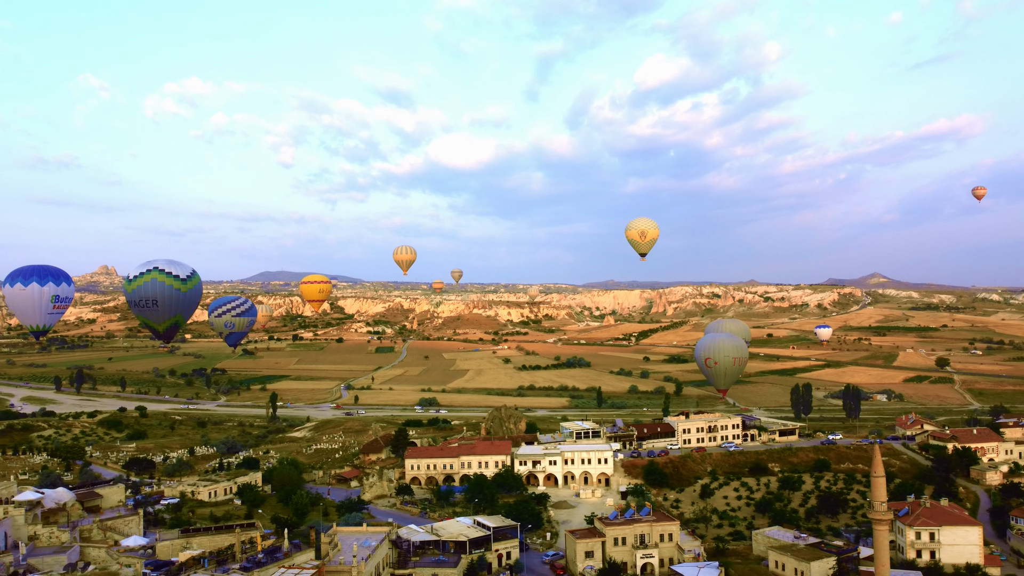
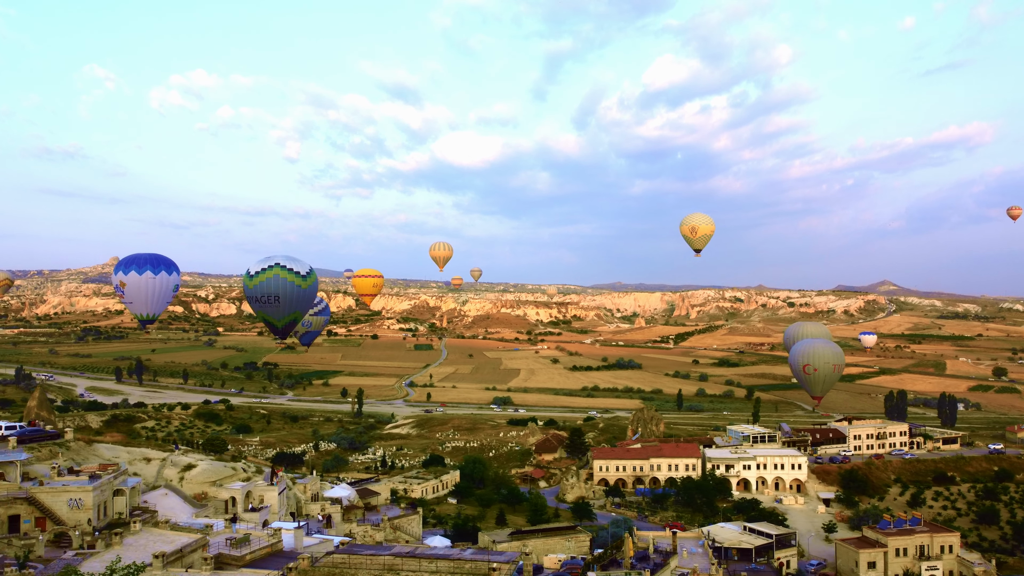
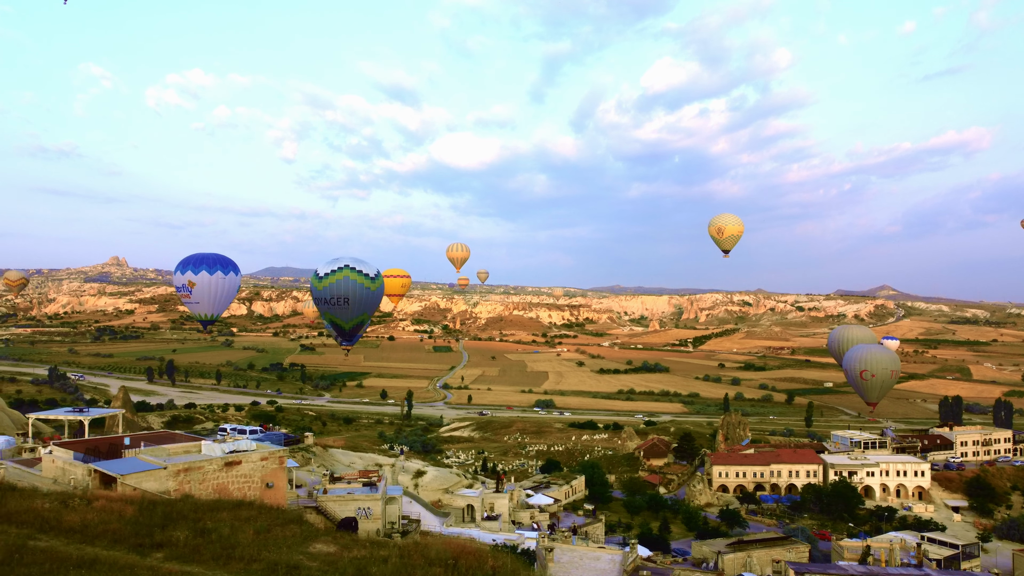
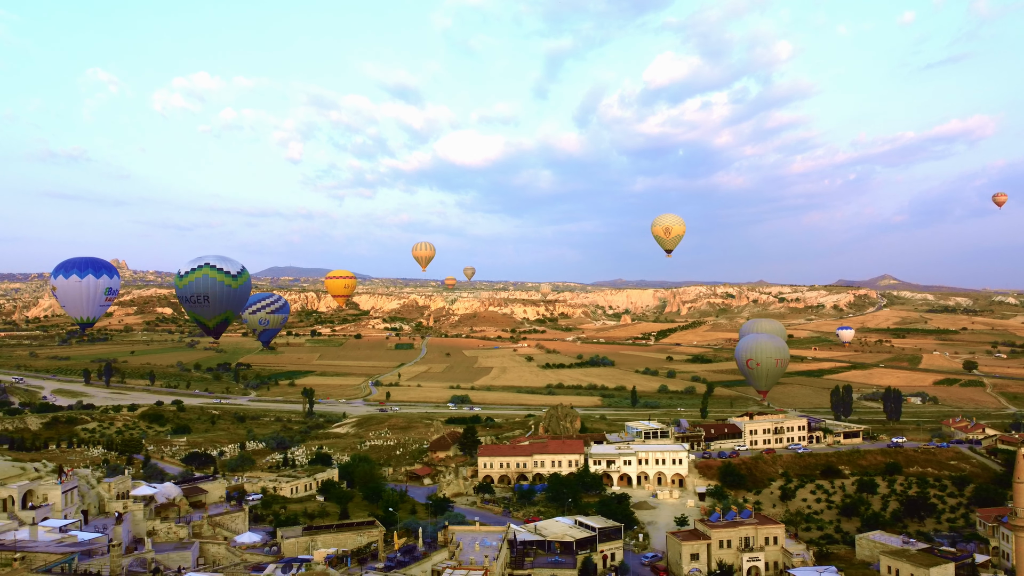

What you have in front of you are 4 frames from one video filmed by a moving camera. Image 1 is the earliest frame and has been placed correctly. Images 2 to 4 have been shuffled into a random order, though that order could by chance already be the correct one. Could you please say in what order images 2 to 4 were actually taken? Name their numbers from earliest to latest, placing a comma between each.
4, 2, 3
